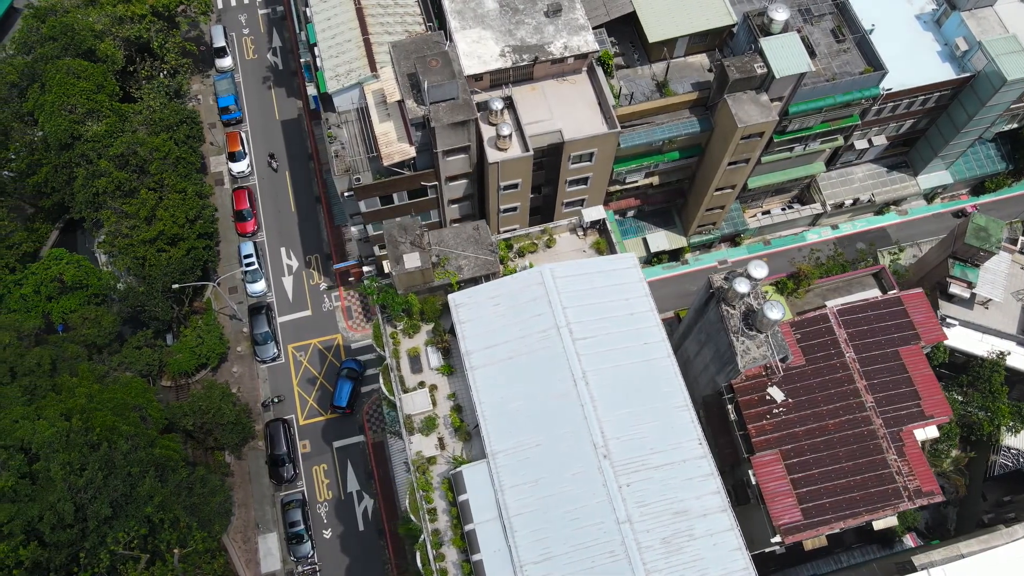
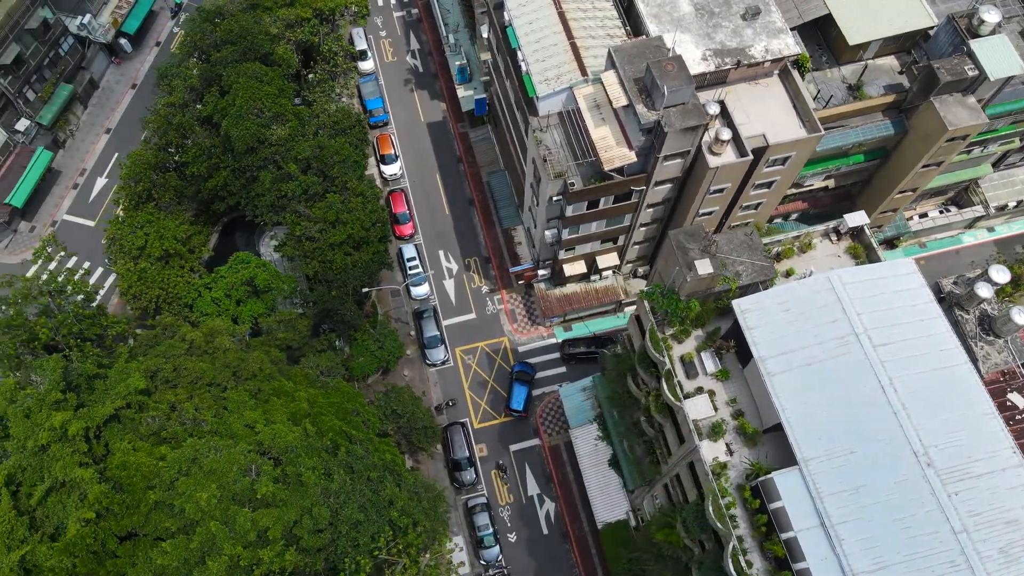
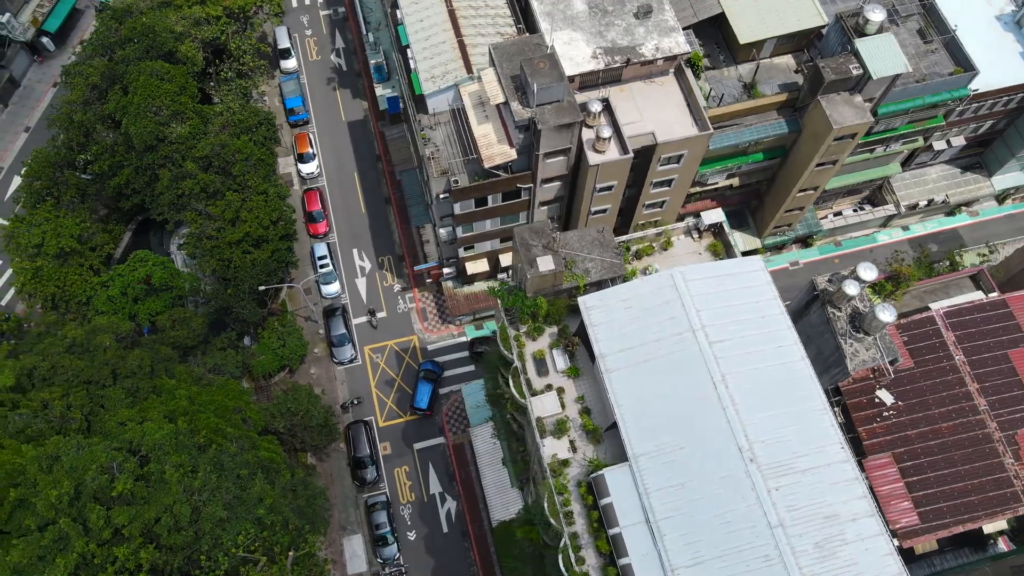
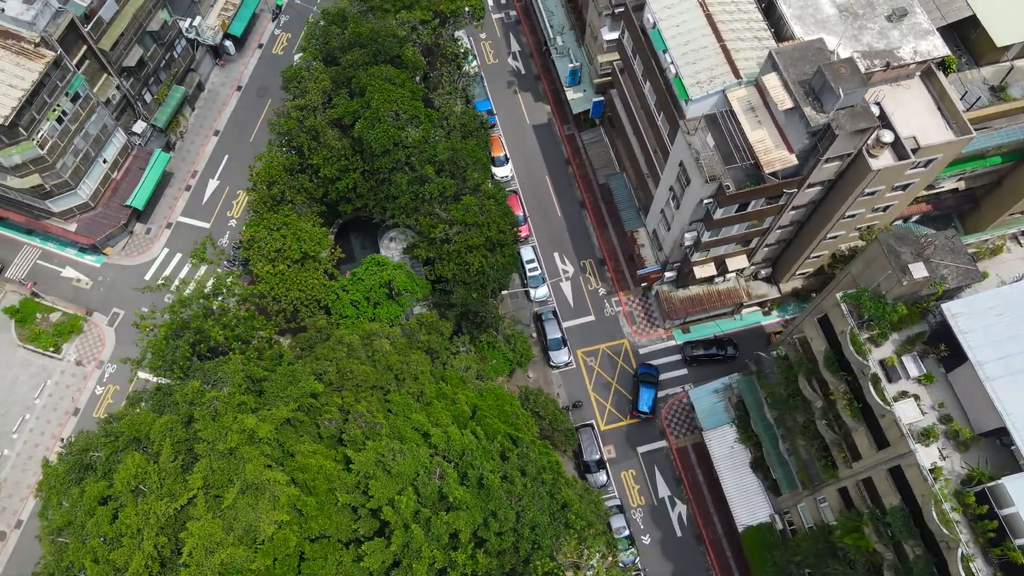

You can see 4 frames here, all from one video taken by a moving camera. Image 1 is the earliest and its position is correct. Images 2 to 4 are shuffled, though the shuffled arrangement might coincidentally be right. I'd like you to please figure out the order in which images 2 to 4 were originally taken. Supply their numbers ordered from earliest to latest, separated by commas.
3, 2, 4
